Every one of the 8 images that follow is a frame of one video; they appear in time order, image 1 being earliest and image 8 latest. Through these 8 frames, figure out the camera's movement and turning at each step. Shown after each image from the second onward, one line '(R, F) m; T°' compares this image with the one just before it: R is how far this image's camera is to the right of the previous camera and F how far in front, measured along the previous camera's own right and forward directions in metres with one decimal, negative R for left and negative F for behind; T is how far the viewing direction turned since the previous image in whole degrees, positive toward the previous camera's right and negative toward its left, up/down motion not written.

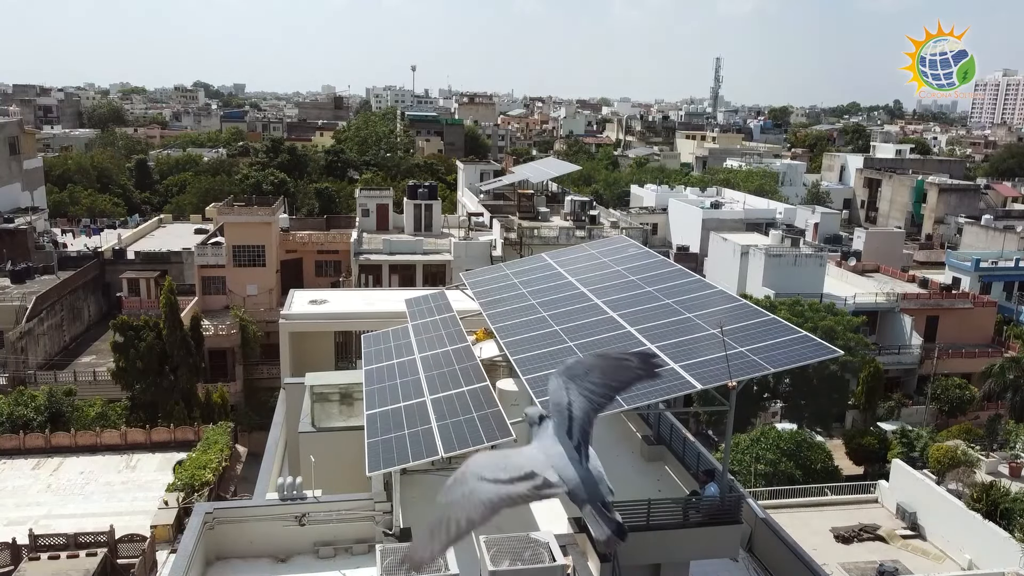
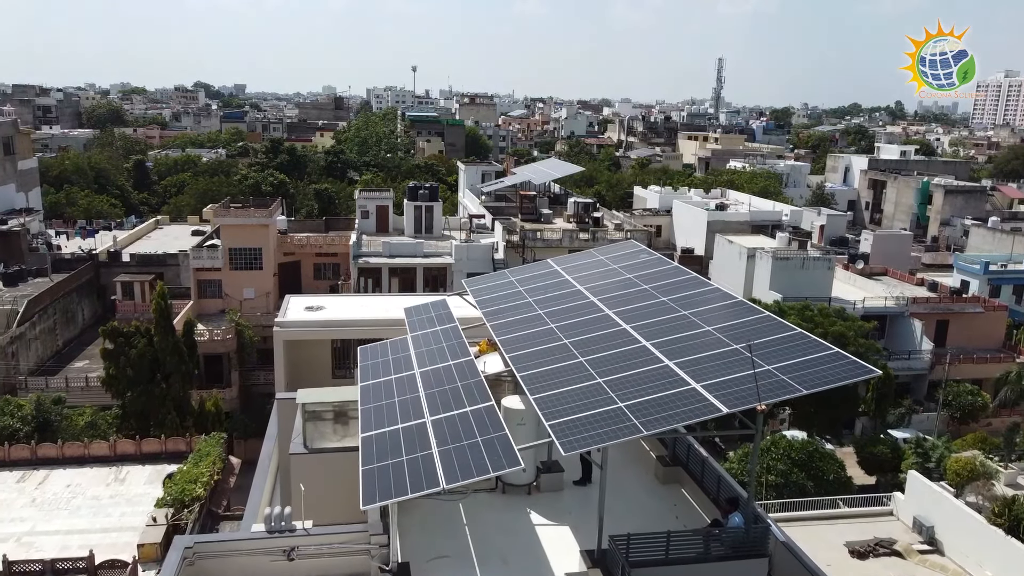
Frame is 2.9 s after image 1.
(-0.1, +0.9) m; 0°
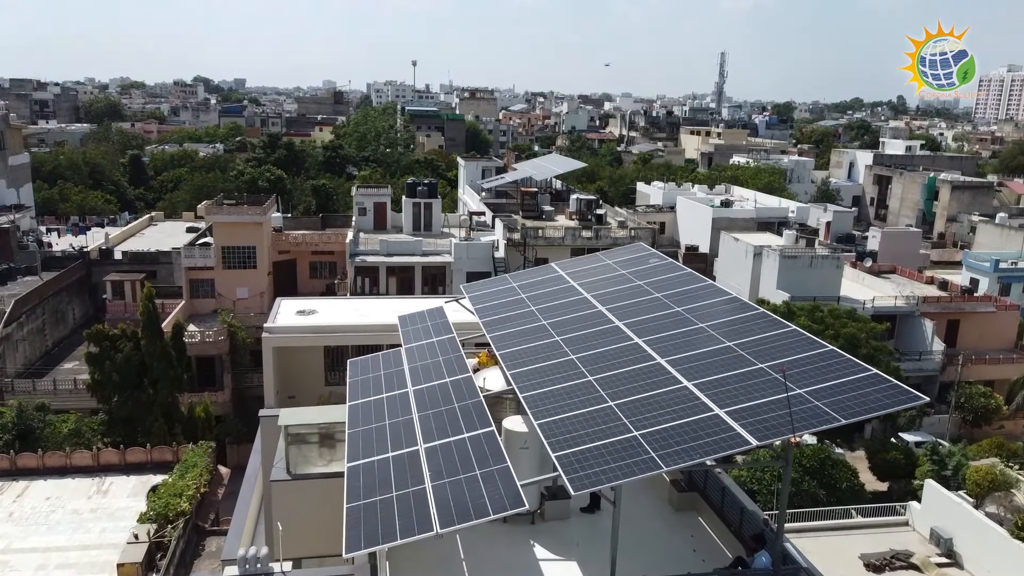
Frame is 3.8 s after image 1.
(0.0, +1.1) m; 0°
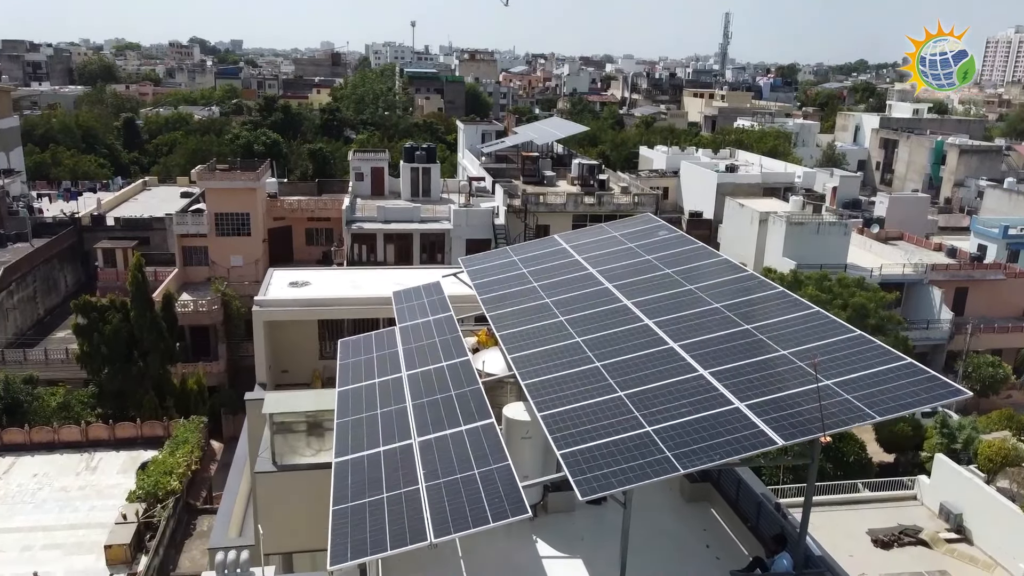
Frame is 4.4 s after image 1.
(0.0, +0.8) m; 0°
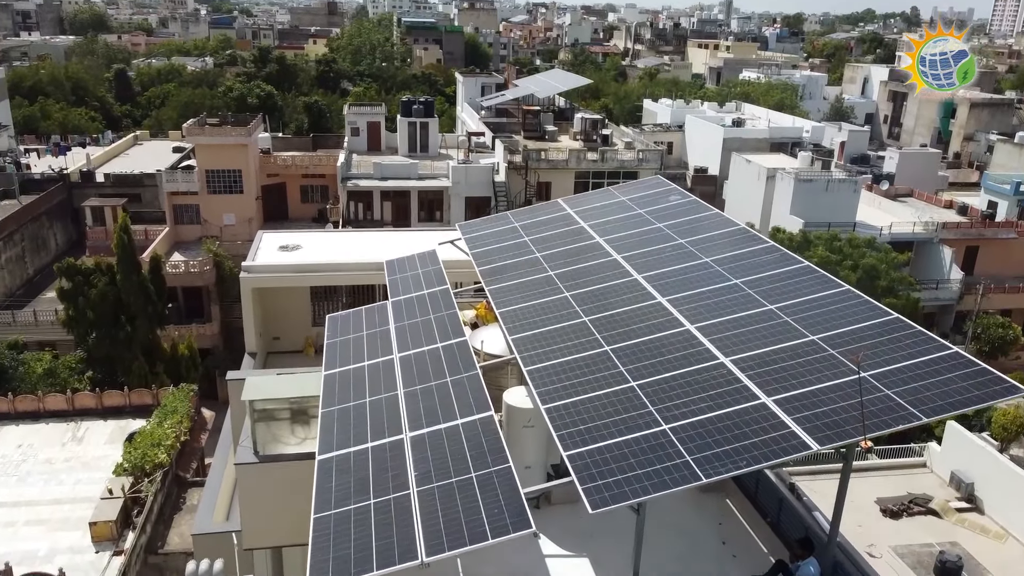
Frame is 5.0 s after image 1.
(0.0, +0.9) m; 0°
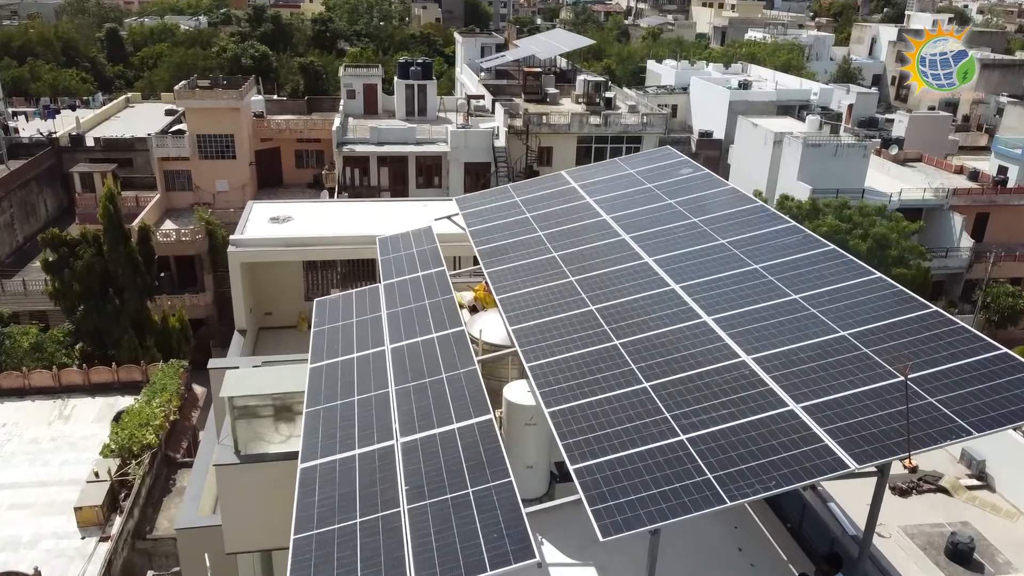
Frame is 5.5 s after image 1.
(0.0, +0.8) m; 0°
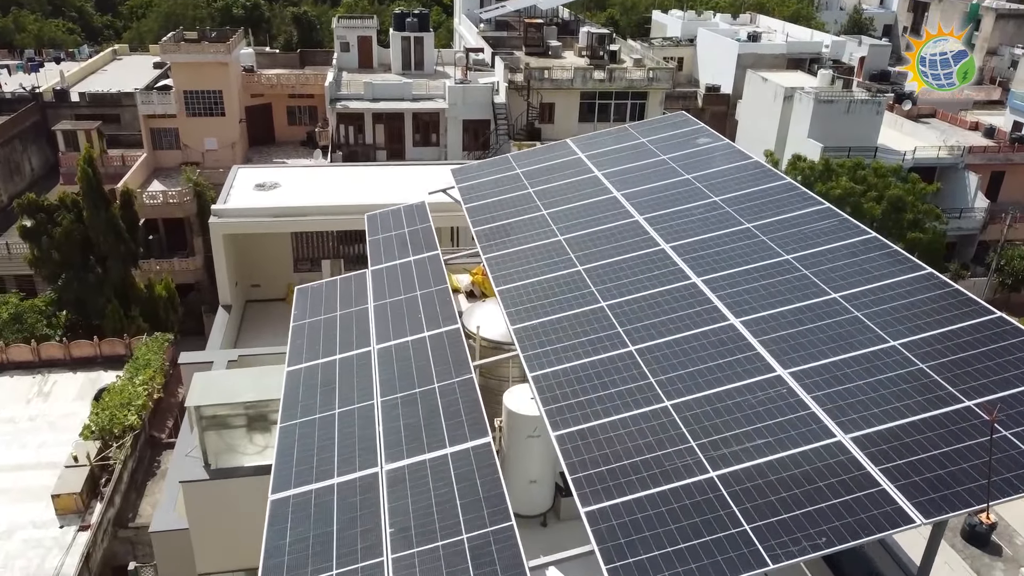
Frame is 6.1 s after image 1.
(0.0, +1.1) m; 0°
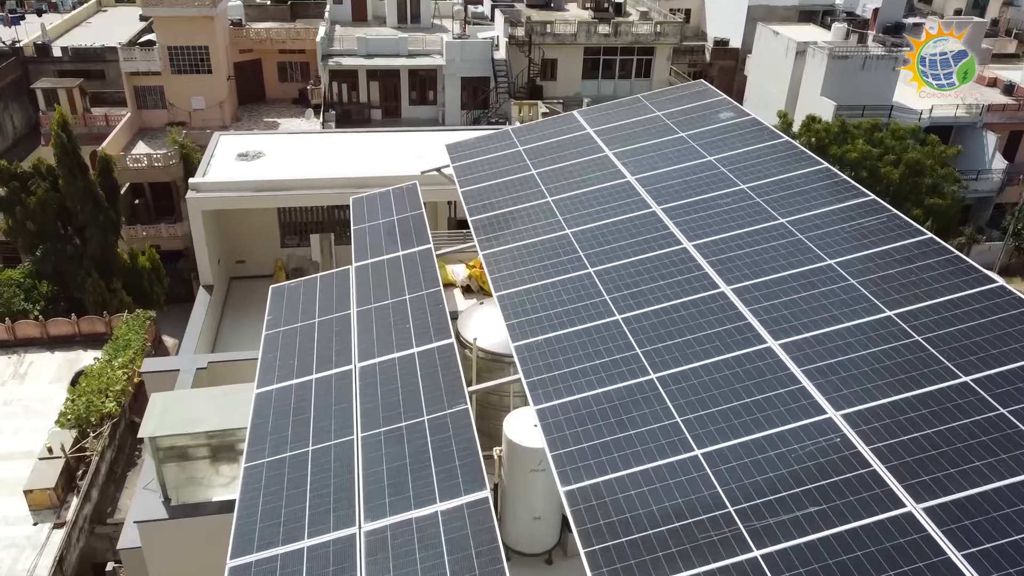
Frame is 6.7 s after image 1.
(0.0, +1.1) m; 0°
